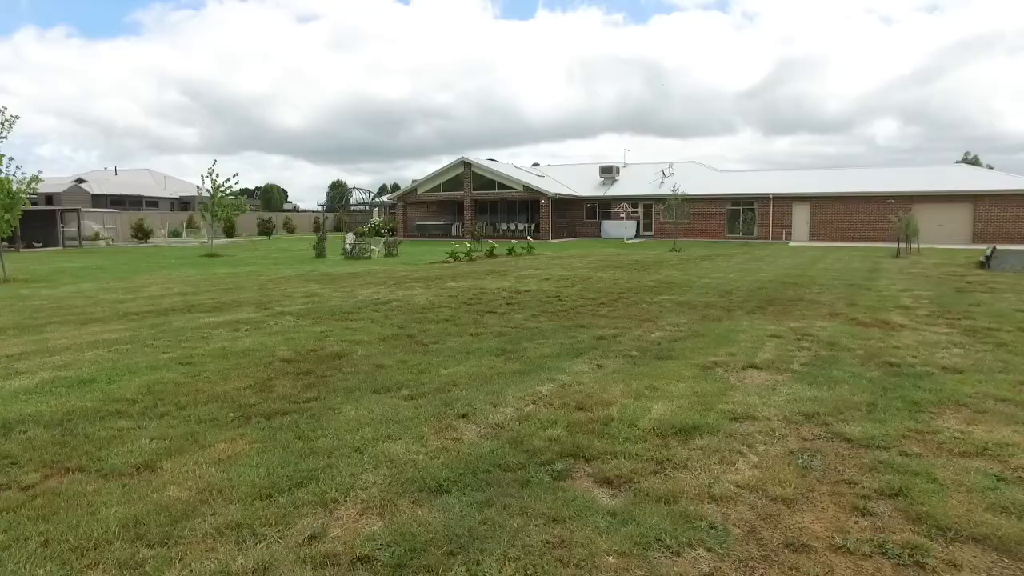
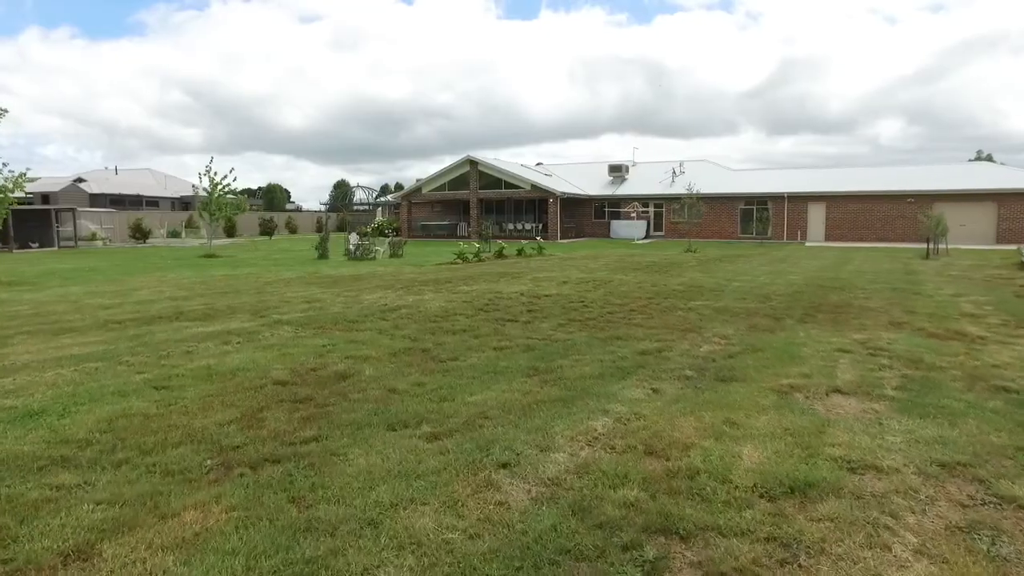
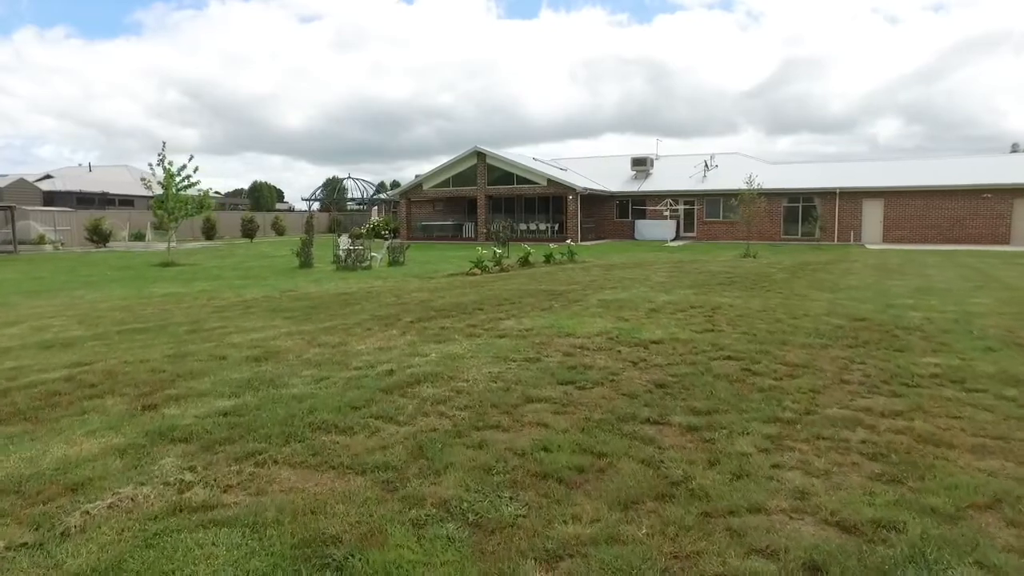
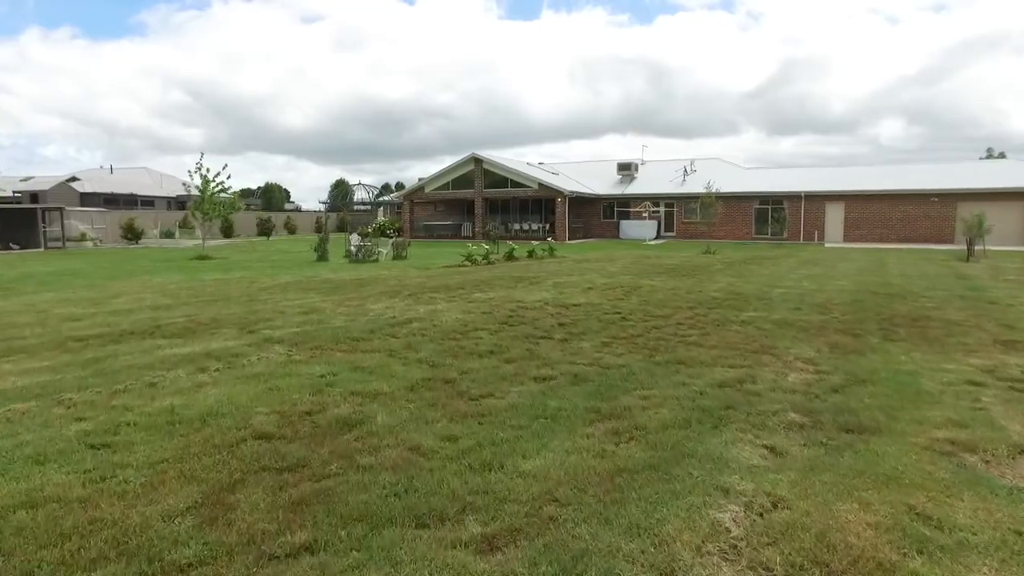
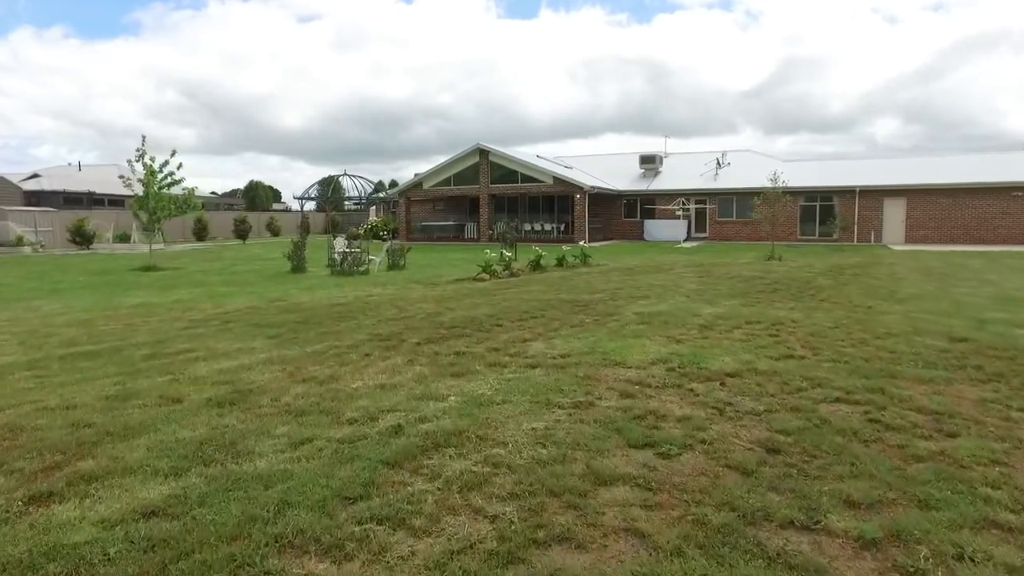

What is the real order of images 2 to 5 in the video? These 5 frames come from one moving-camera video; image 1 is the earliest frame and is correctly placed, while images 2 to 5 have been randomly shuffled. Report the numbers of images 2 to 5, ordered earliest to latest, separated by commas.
2, 4, 3, 5
